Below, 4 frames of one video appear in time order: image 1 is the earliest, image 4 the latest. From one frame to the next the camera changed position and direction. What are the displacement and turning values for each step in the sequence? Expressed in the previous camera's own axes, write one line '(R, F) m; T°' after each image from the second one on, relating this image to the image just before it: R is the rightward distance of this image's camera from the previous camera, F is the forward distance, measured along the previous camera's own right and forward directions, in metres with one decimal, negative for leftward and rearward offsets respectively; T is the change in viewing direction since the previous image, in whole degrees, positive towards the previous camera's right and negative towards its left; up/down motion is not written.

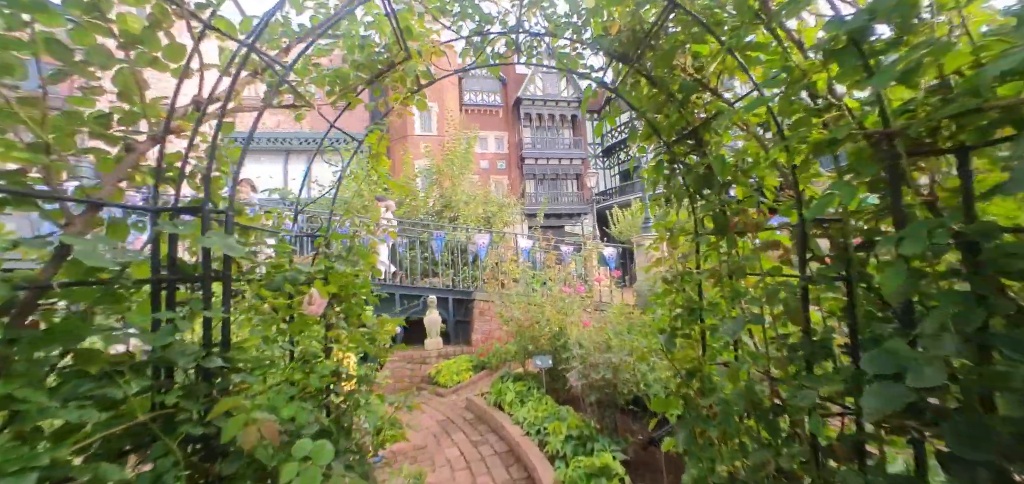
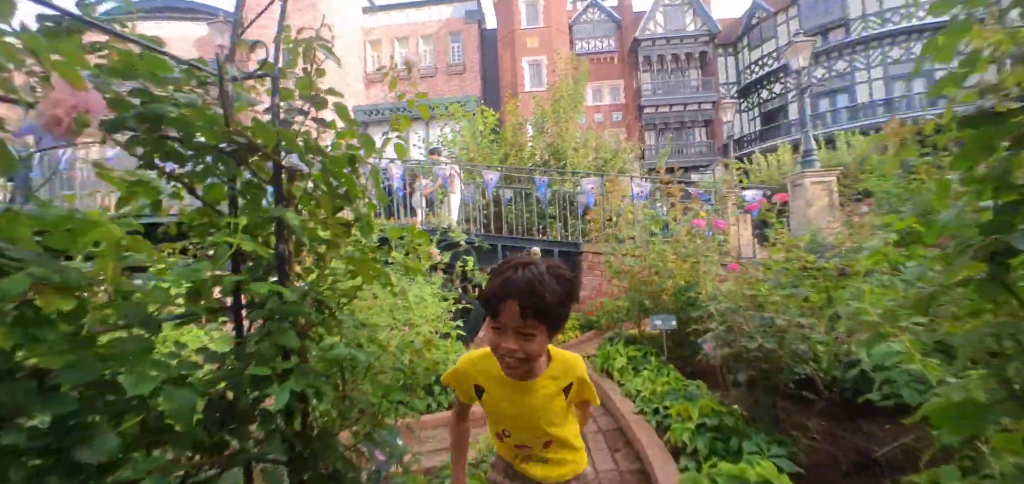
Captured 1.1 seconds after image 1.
(+0.1, +0.9) m; -15°
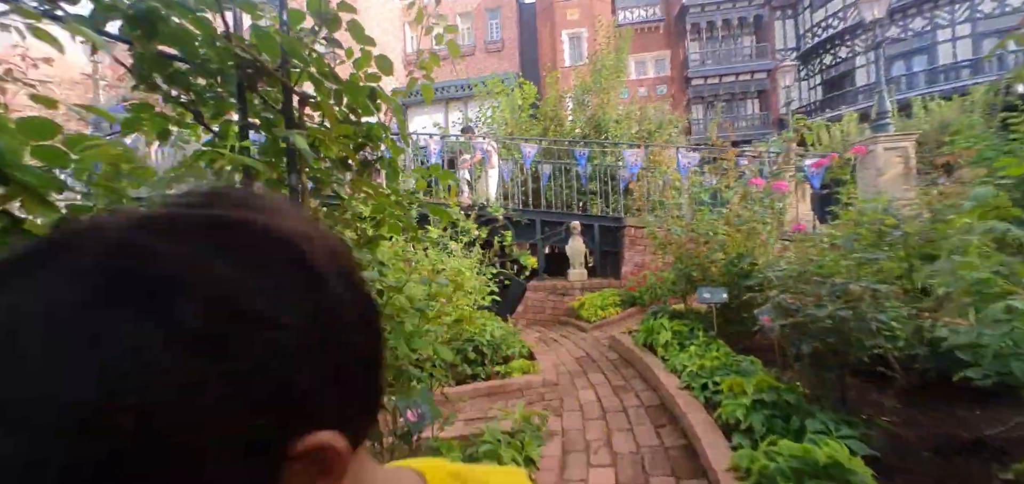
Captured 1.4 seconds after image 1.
(0.0, +0.1) m; -5°
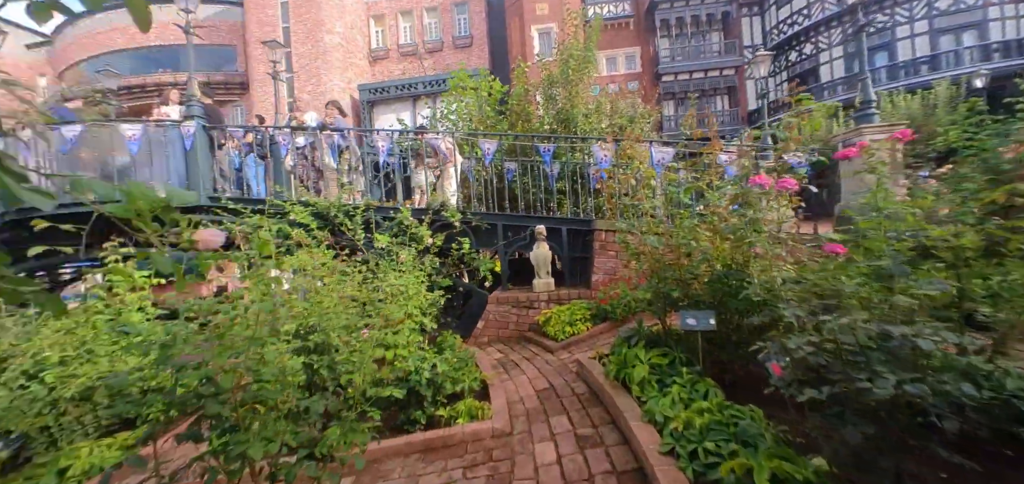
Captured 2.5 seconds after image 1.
(+0.2, +0.7) m; +3°
